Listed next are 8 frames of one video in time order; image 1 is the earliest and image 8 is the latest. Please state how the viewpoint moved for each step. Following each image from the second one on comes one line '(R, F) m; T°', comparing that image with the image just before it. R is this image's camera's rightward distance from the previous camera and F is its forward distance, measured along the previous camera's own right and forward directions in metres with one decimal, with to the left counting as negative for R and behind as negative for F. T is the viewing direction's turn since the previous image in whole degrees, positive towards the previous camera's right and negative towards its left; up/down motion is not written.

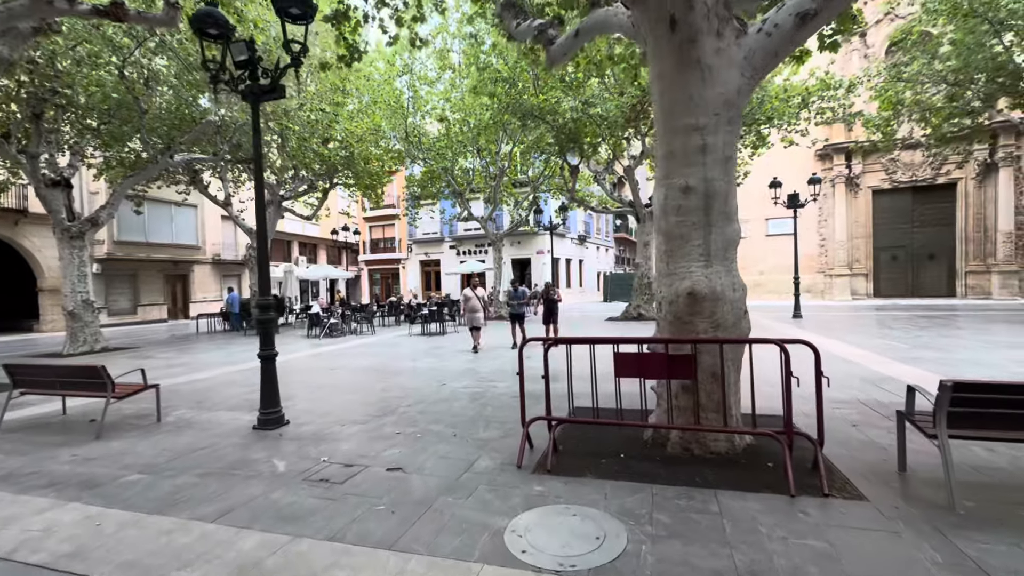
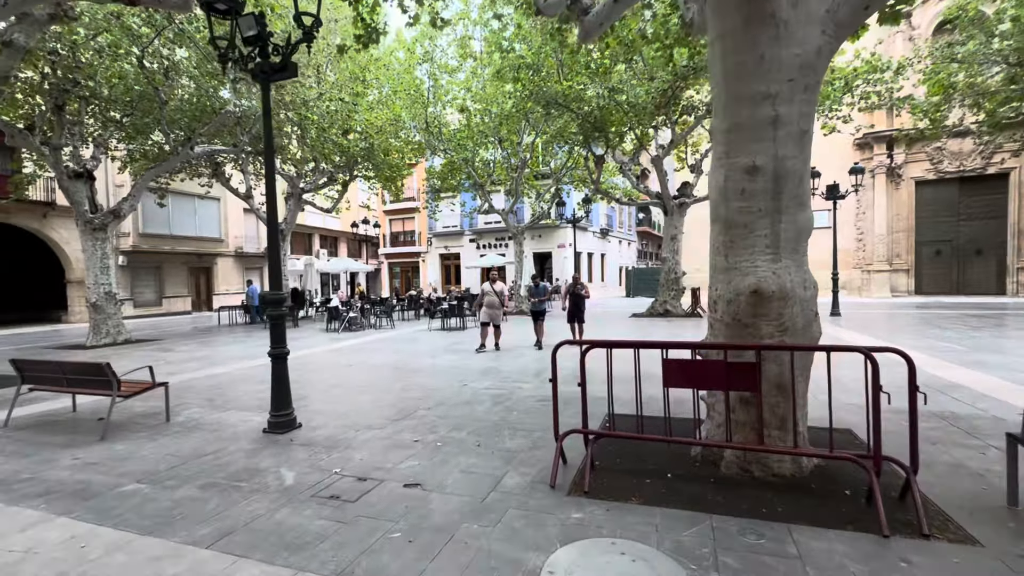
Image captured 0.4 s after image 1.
(-0.1, +0.4) m; -2°
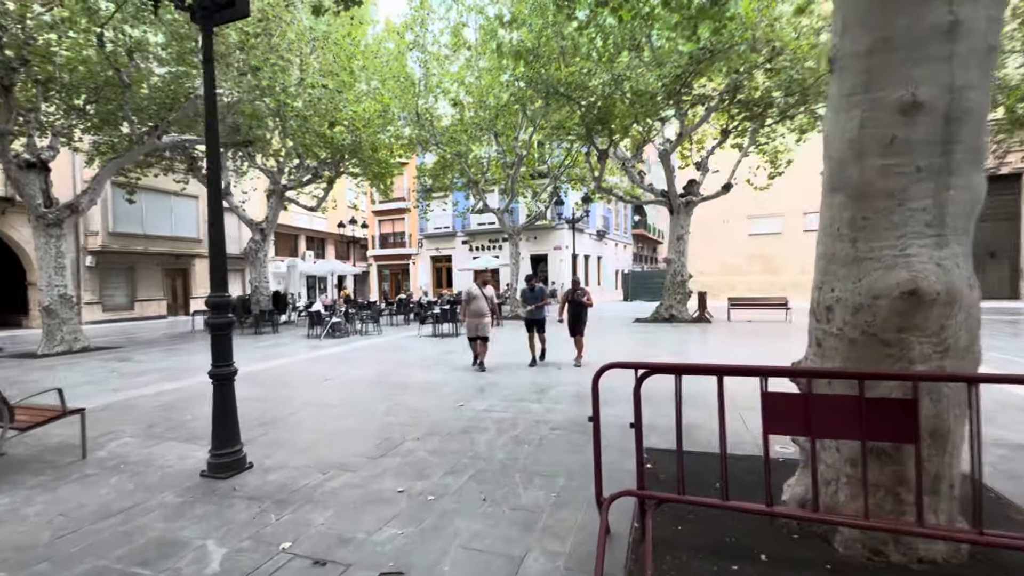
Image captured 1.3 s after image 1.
(-0.2, +1.0) m; +1°
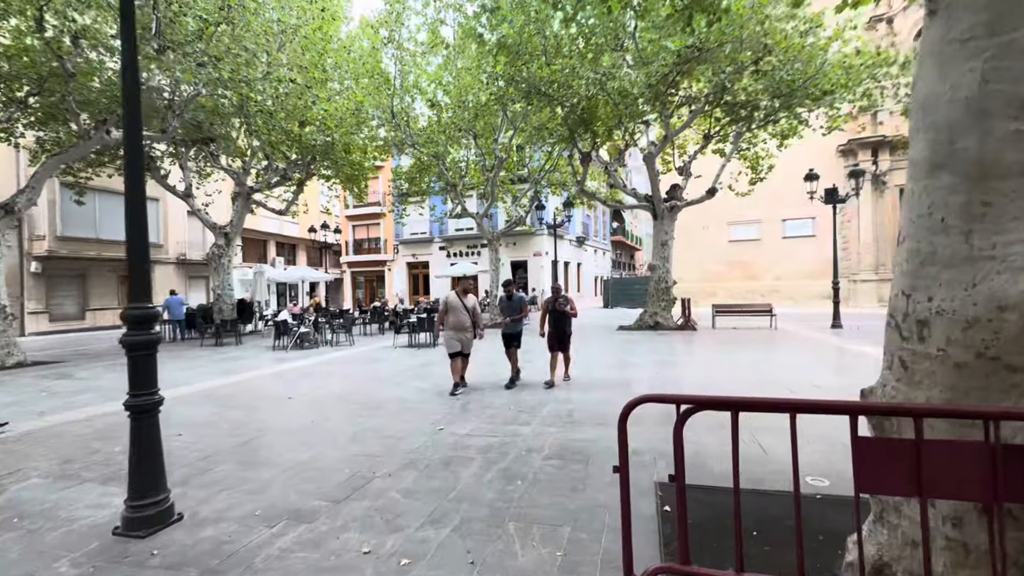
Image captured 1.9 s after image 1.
(-0.1, +0.6) m; +3°
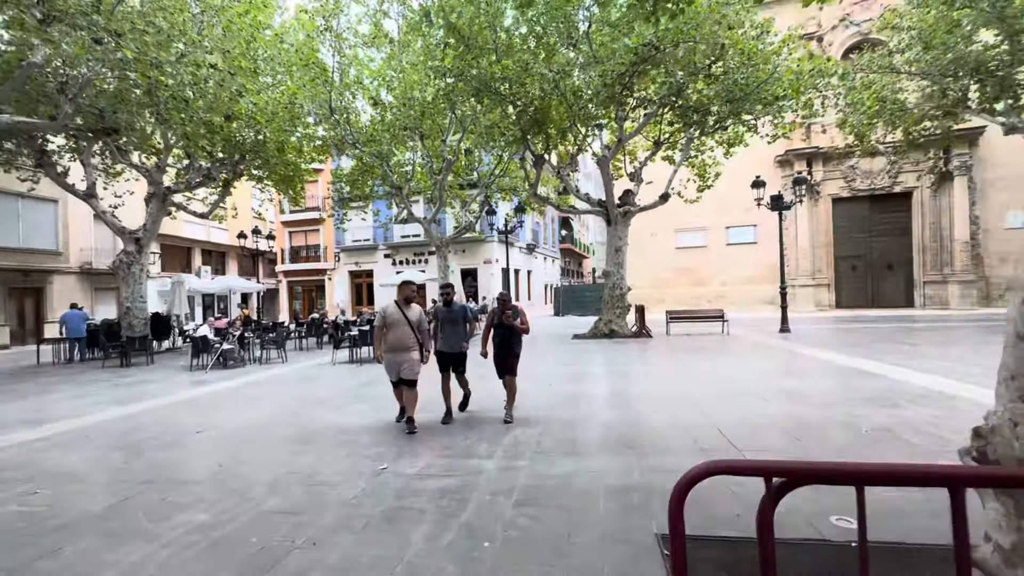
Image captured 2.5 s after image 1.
(-0.1, +0.7) m; +6°
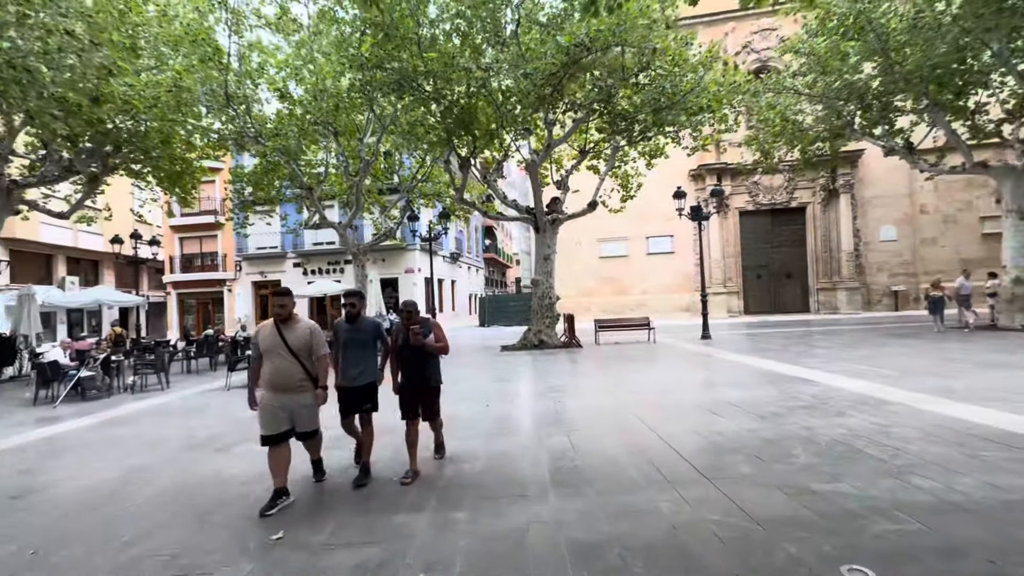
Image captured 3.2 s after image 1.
(-0.1, +0.7) m; +9°
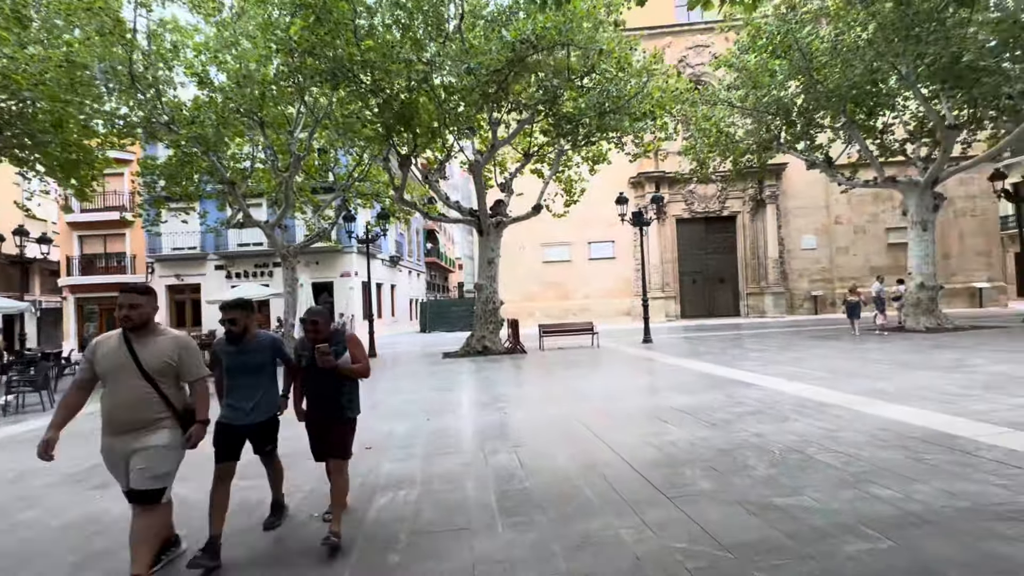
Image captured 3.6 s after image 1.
(0.0, +0.4) m; +7°
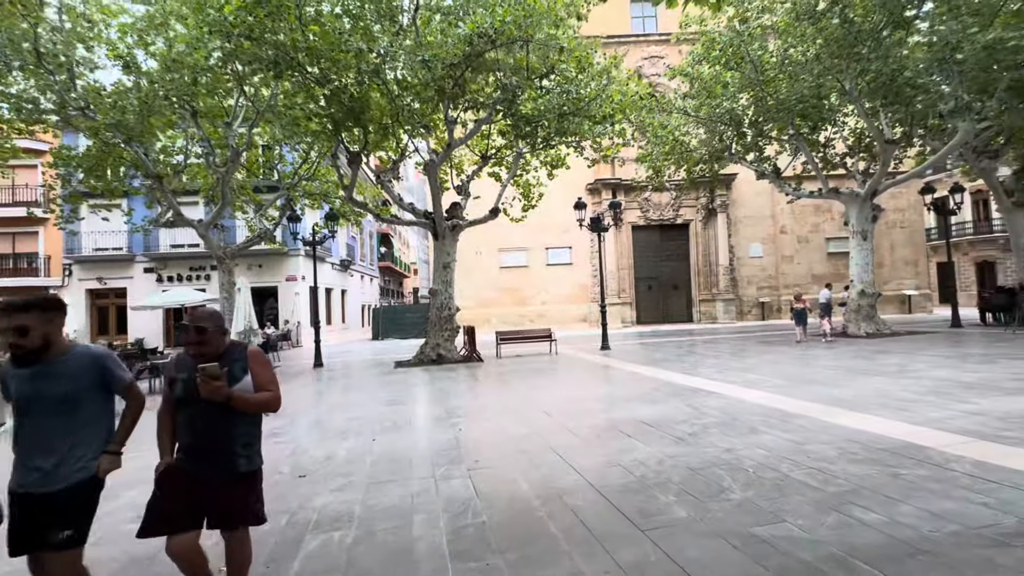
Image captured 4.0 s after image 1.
(0.0, +0.4) m; +5°
